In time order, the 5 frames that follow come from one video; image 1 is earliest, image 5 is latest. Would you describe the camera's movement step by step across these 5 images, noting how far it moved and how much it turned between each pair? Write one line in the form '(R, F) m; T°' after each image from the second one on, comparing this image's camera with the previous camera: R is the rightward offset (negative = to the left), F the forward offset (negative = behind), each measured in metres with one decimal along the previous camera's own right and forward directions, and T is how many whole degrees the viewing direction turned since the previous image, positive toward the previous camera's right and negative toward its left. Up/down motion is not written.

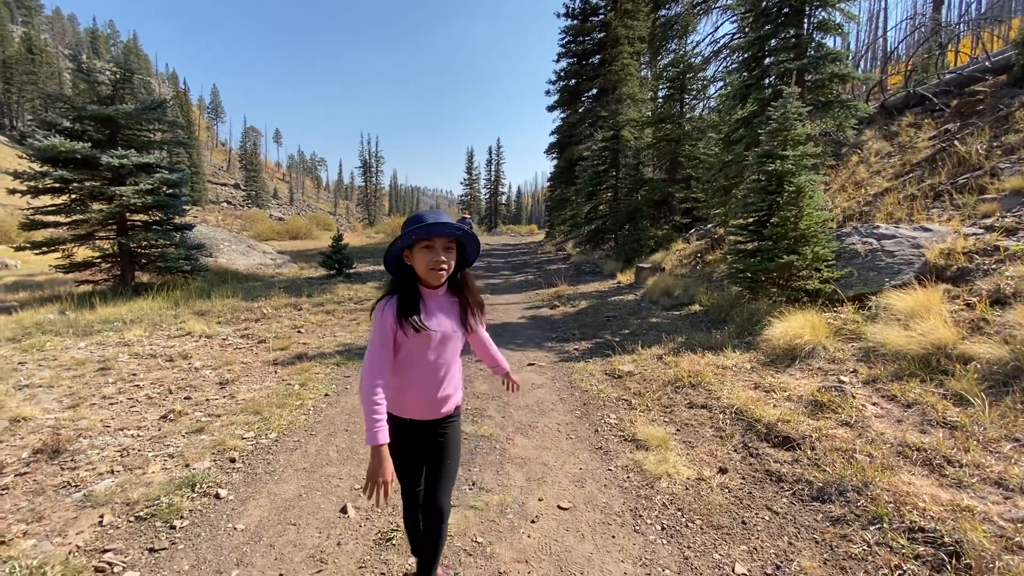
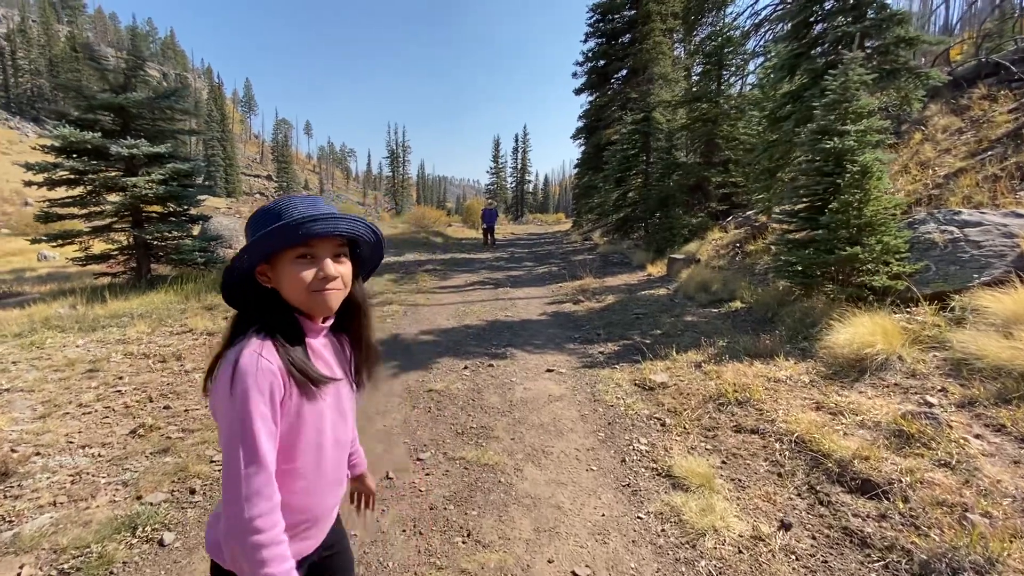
(+0.1, +0.7) m; -3°
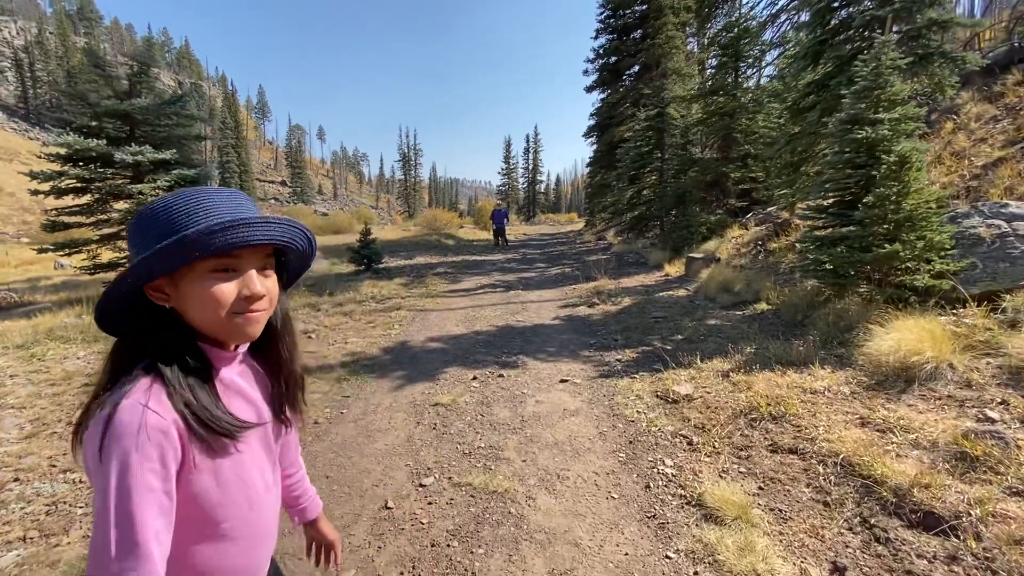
(0.0, +0.3) m; -2°
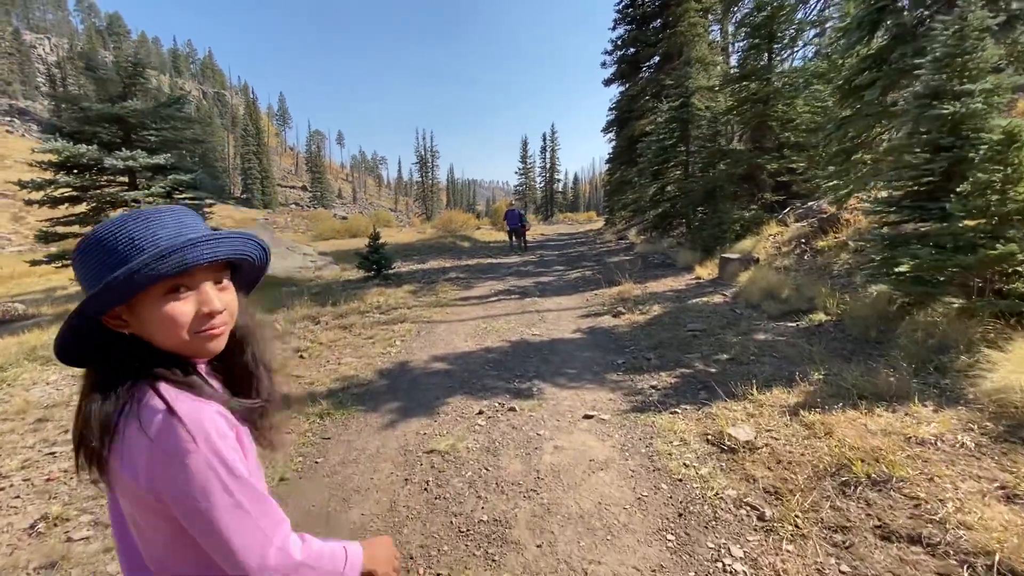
(+0.1, +0.9) m; -2°
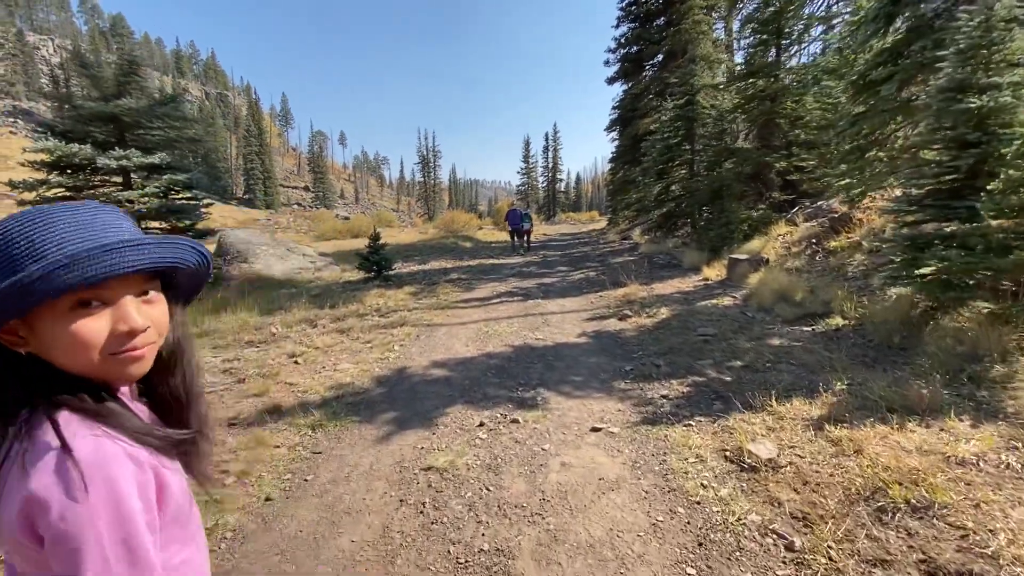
(0.0, +0.2) m; 0°
